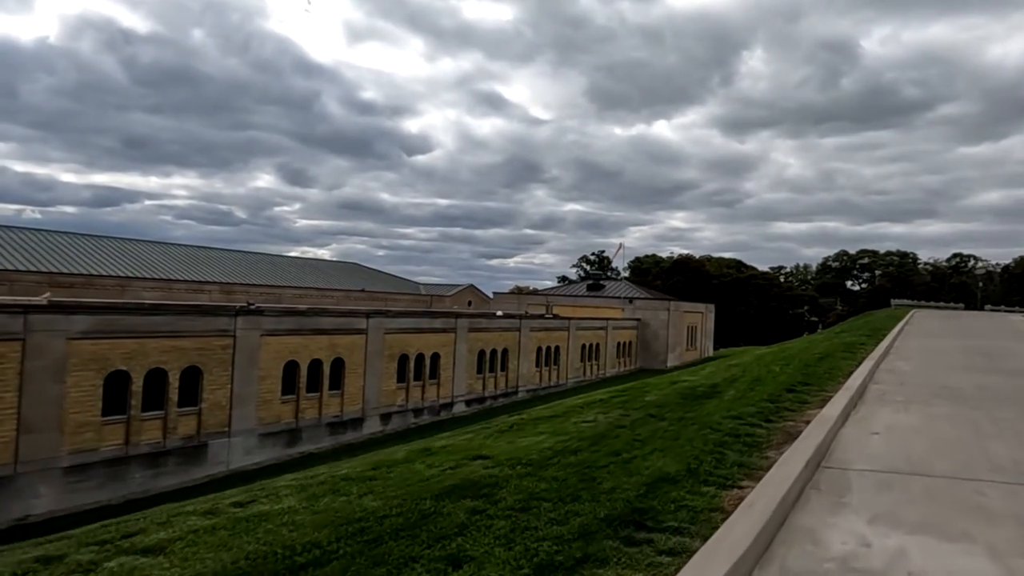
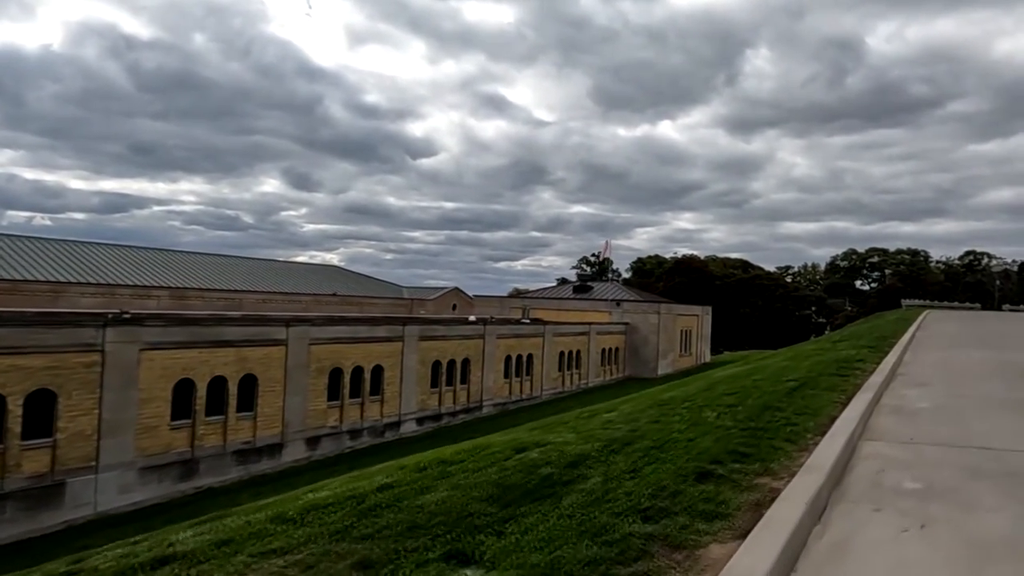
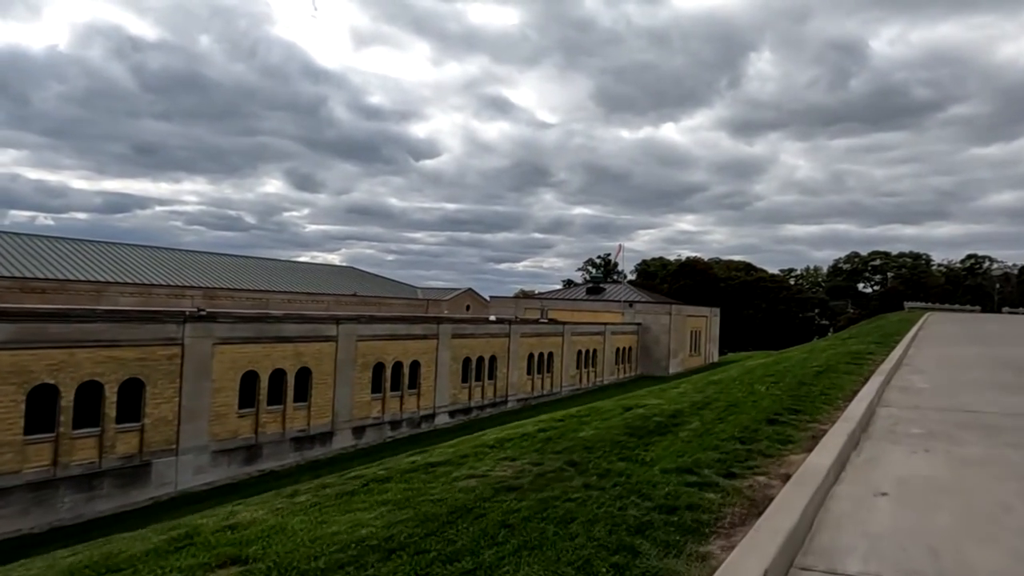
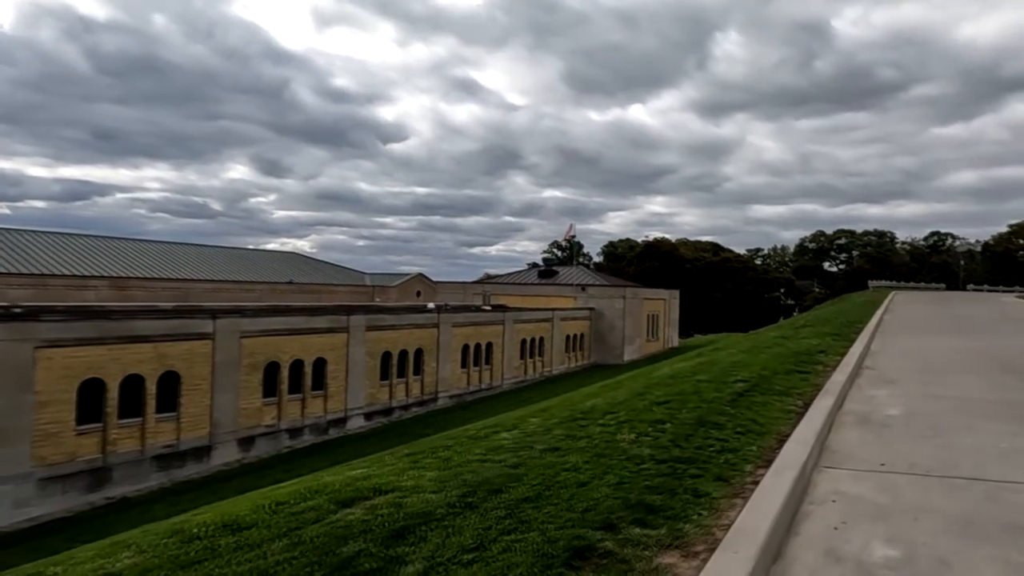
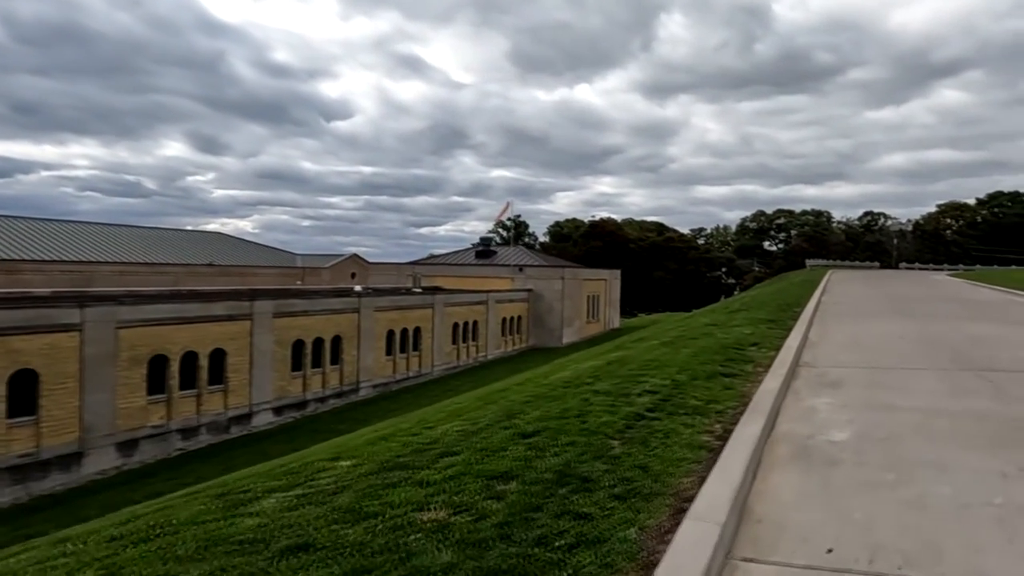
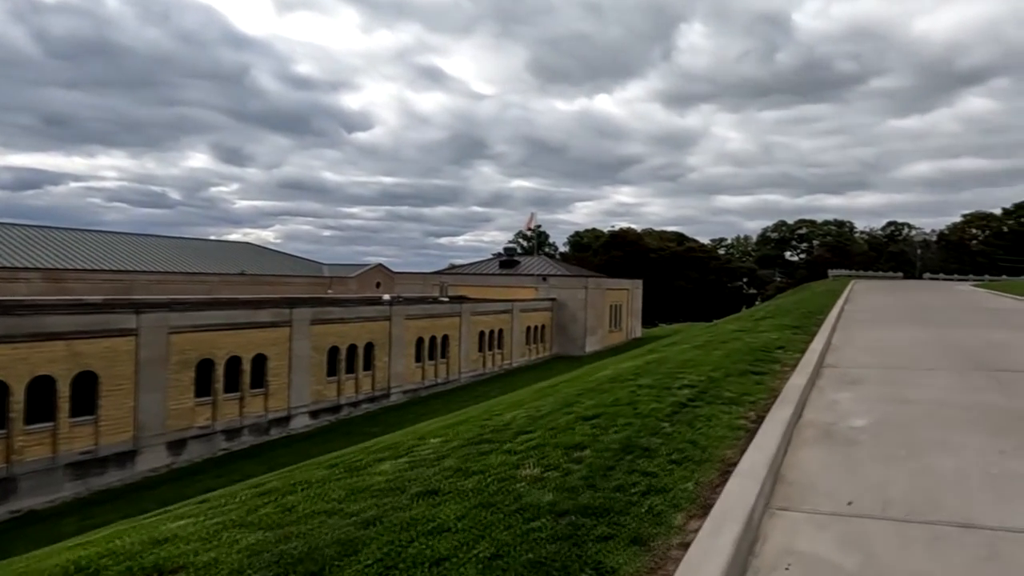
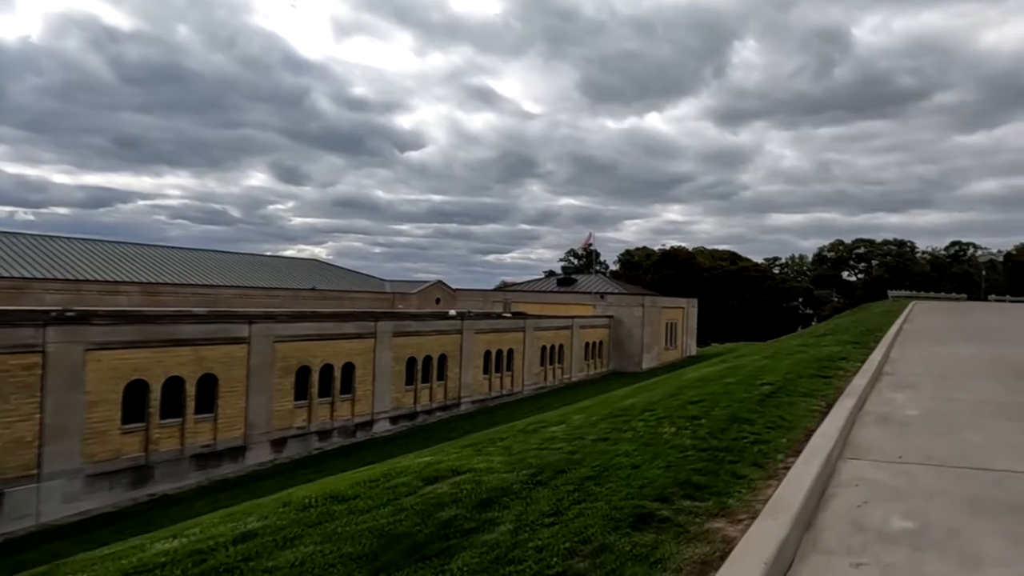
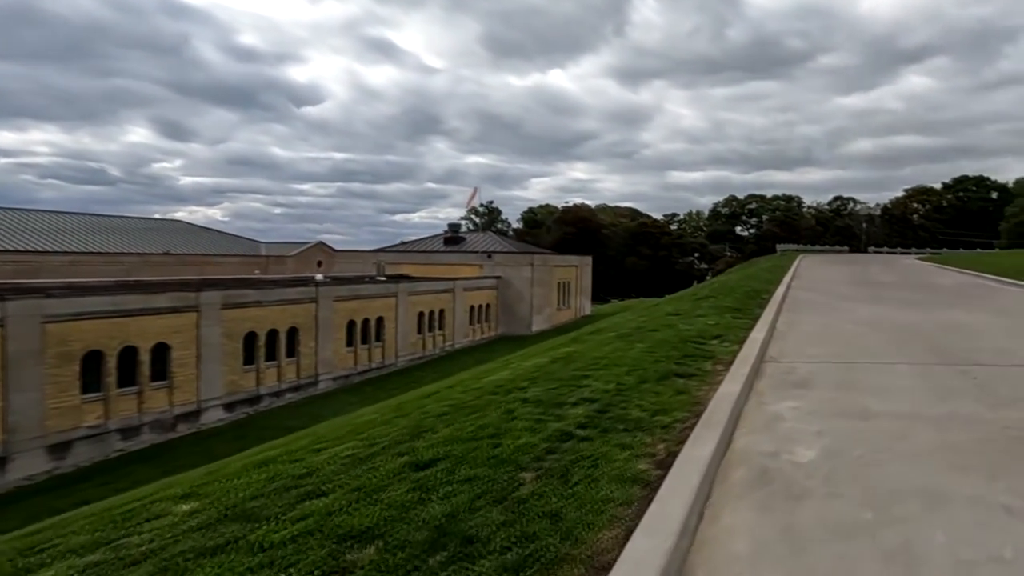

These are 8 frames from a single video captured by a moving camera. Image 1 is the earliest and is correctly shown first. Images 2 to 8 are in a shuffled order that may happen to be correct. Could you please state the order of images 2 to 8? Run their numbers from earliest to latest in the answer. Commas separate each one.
3, 2, 7, 4, 6, 5, 8
